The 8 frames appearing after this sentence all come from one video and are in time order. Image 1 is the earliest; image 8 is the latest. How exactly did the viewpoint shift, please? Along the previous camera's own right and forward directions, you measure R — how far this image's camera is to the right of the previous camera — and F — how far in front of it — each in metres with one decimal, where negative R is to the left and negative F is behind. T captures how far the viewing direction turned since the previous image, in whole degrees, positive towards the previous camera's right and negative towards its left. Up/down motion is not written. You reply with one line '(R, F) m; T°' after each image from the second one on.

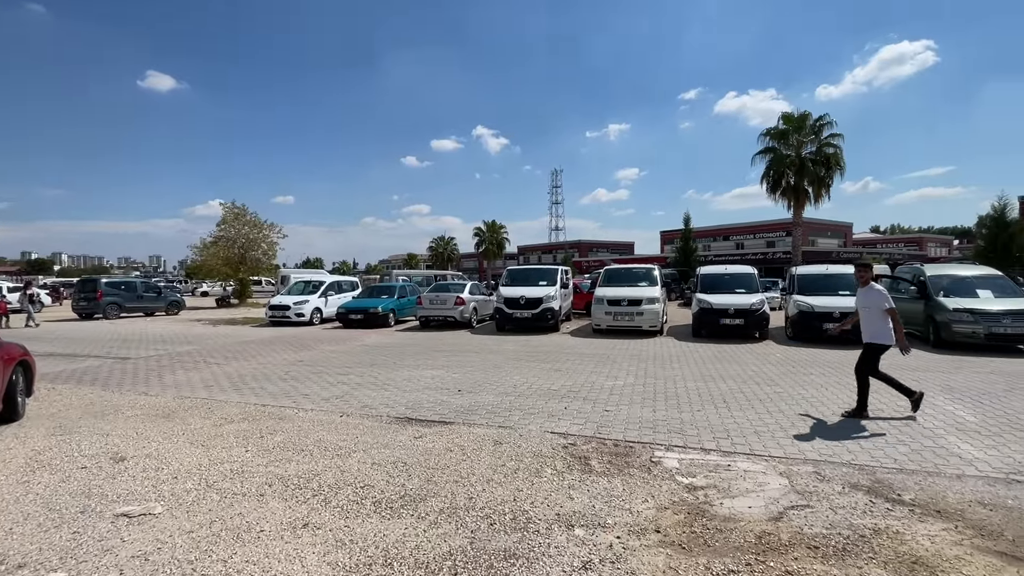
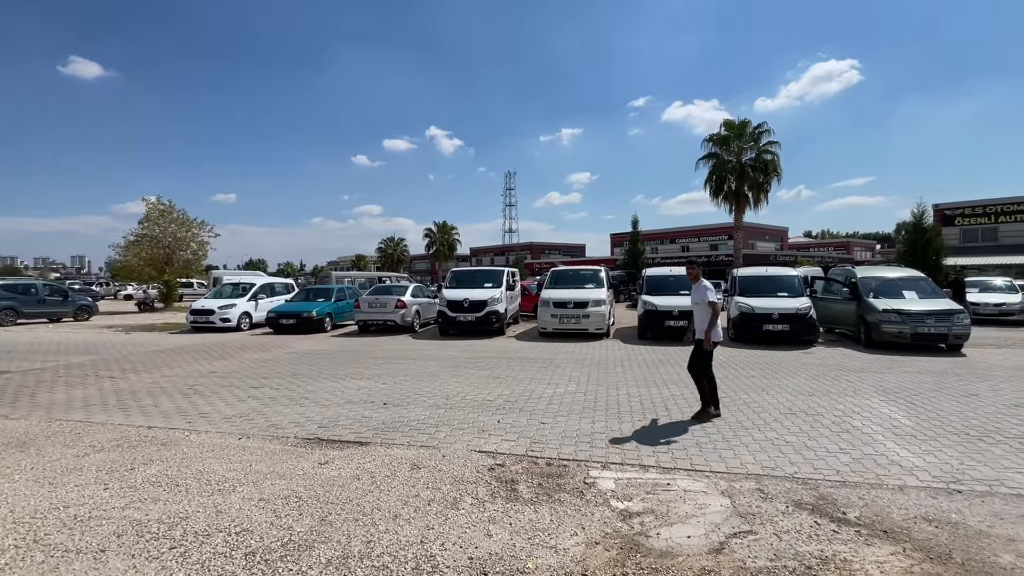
(+0.3, +0.5) m; +5°
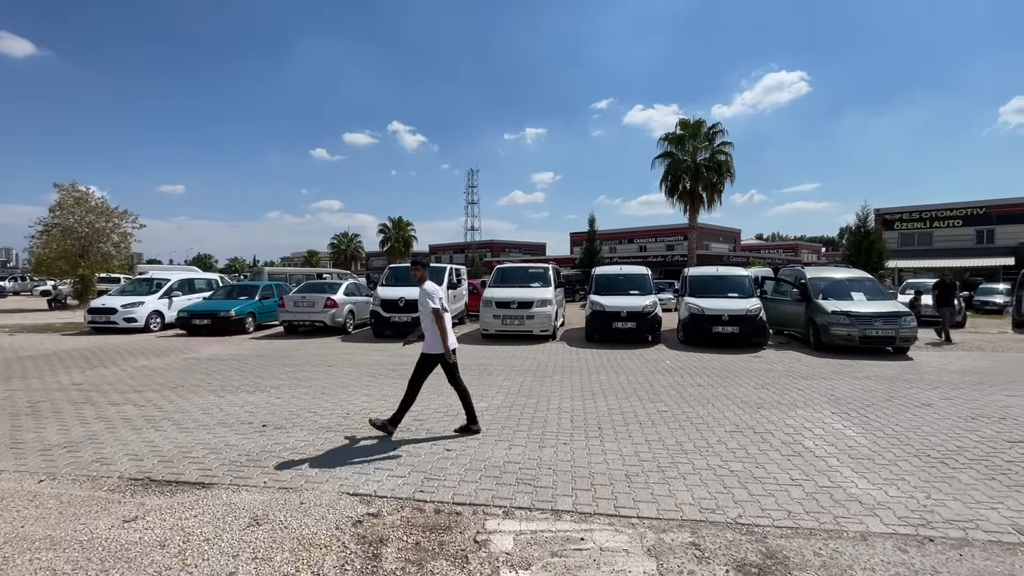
(+0.6, +1.0) m; +4°
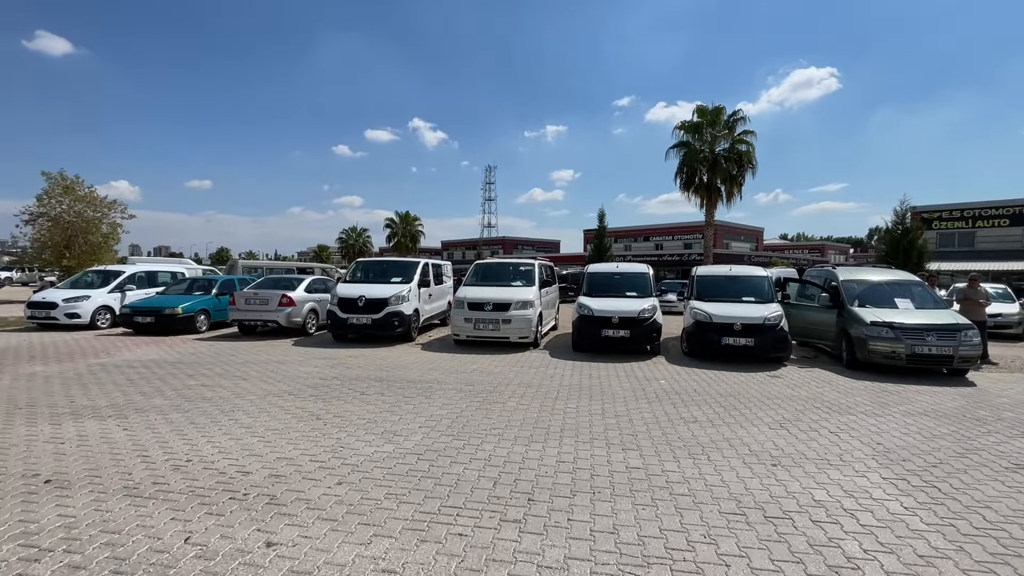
(+1.0, +1.8) m; -2°
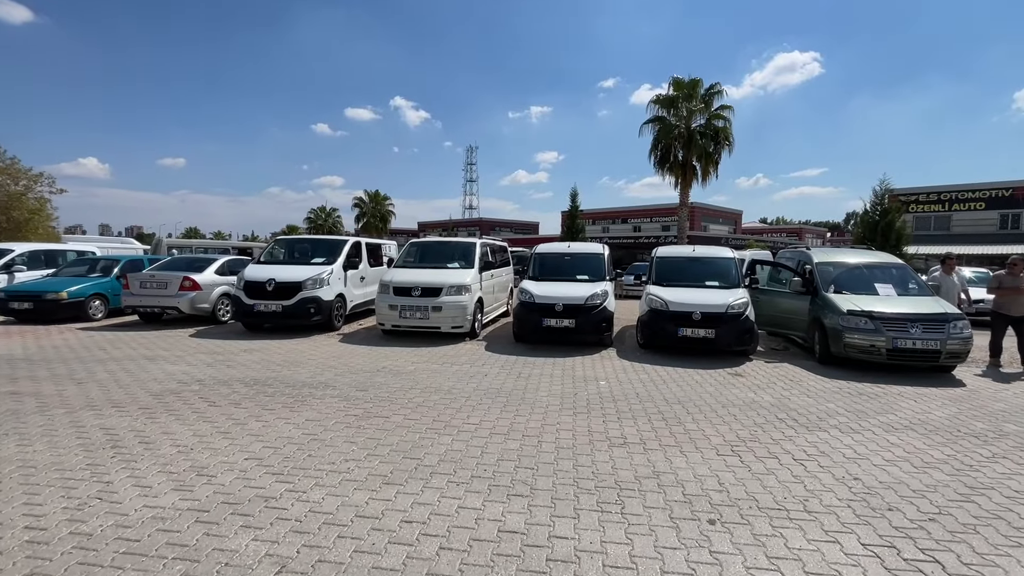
(+1.0, +1.4) m; +2°
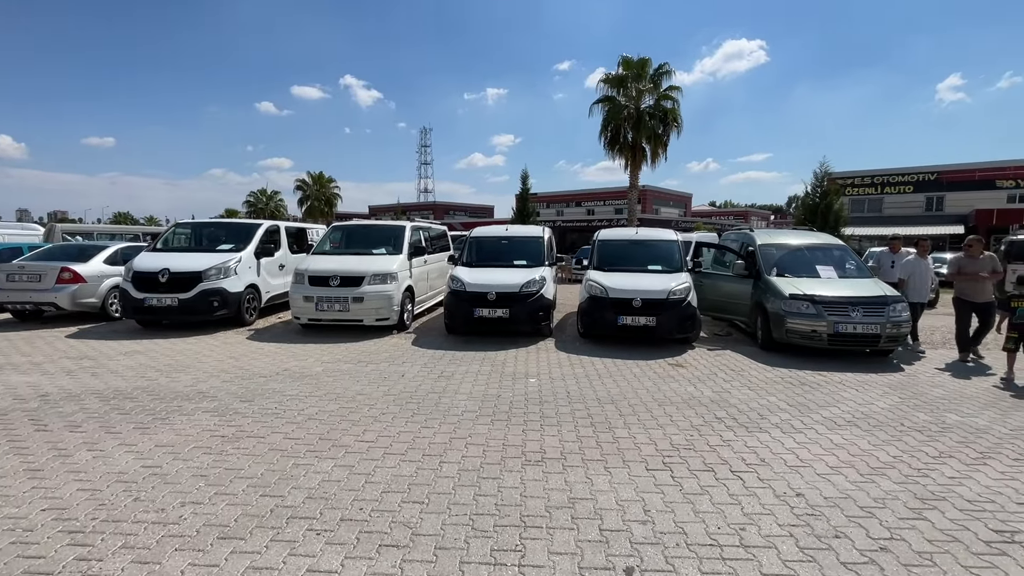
(+0.5, +0.7) m; +5°
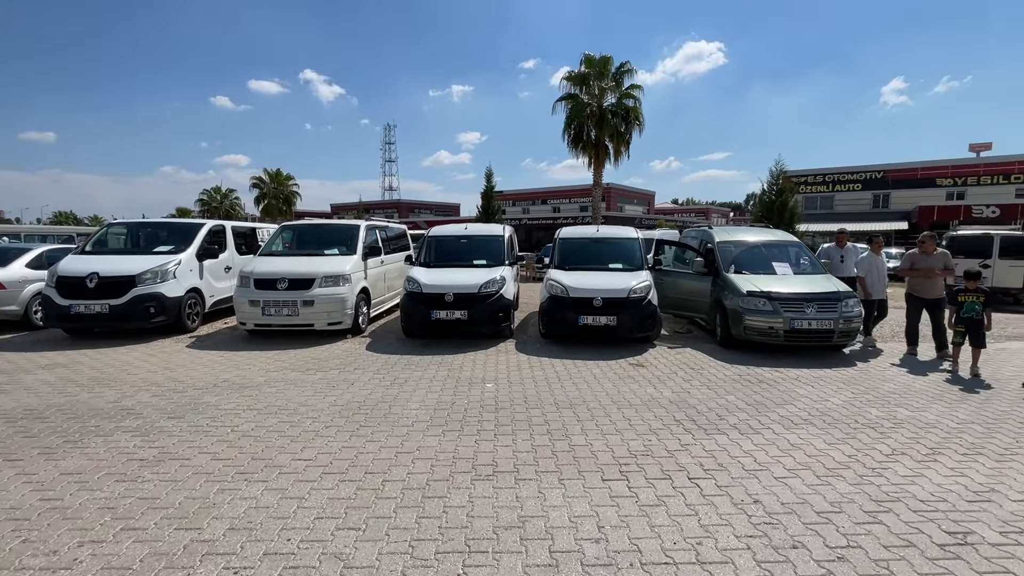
(+0.2, +0.2) m; +4°
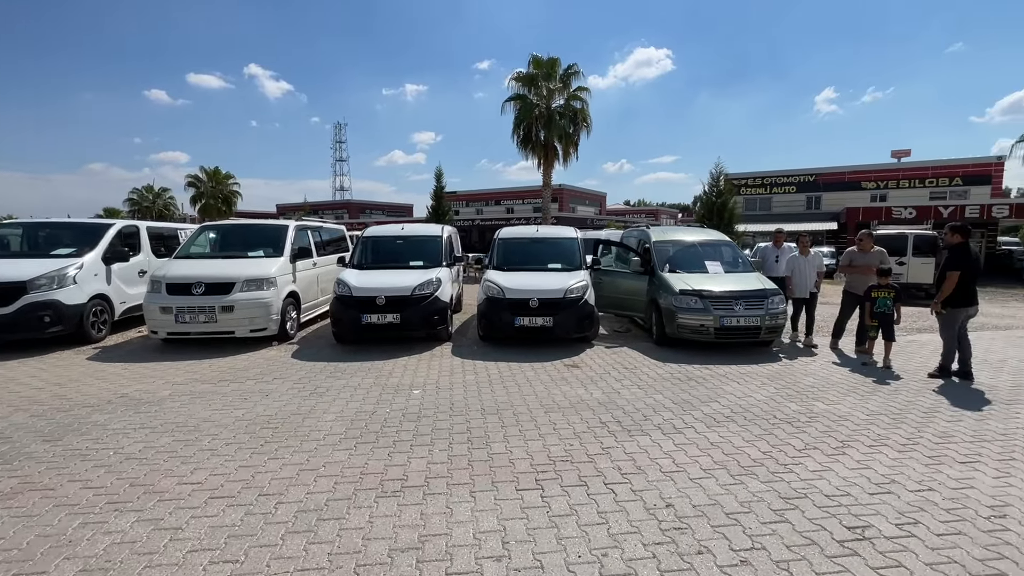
(+0.4, +0.2) m; +5°
